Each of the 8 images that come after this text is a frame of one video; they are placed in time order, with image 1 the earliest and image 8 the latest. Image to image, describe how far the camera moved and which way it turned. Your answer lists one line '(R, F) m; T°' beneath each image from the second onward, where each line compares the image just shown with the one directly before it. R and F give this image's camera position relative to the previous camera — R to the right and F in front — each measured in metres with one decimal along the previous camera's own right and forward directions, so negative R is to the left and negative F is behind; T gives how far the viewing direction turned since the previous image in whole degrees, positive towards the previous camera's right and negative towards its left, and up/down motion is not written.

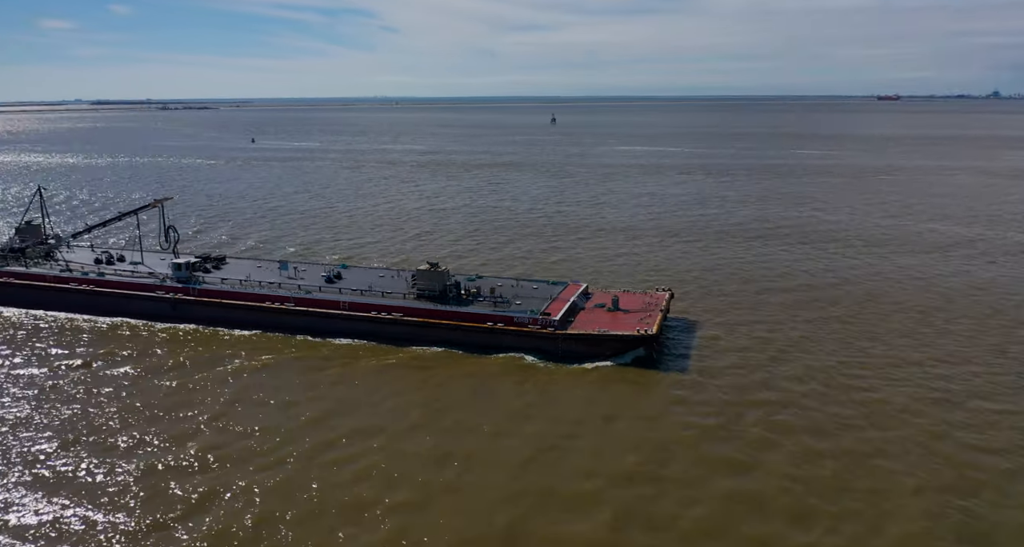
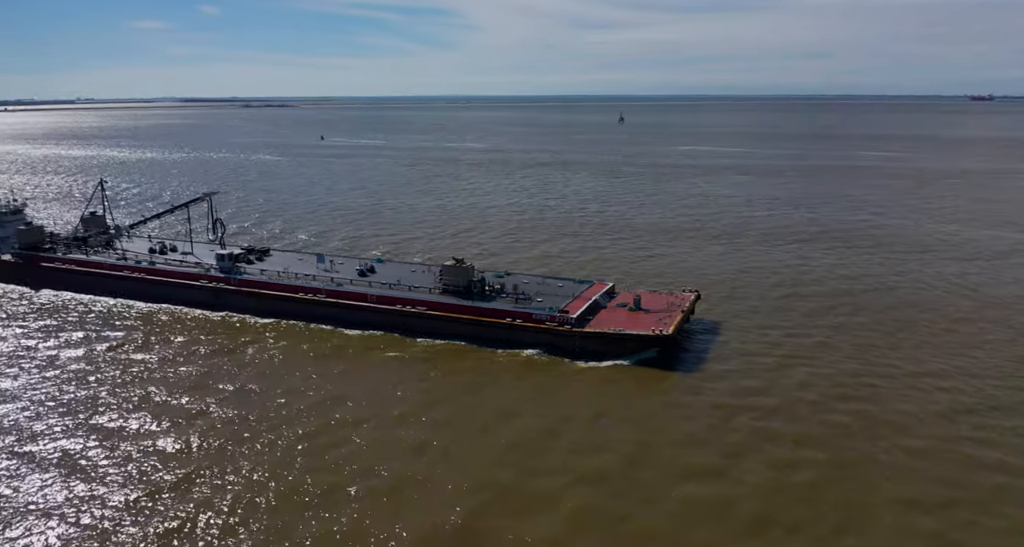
(+1.6, -0.1) m; -4°
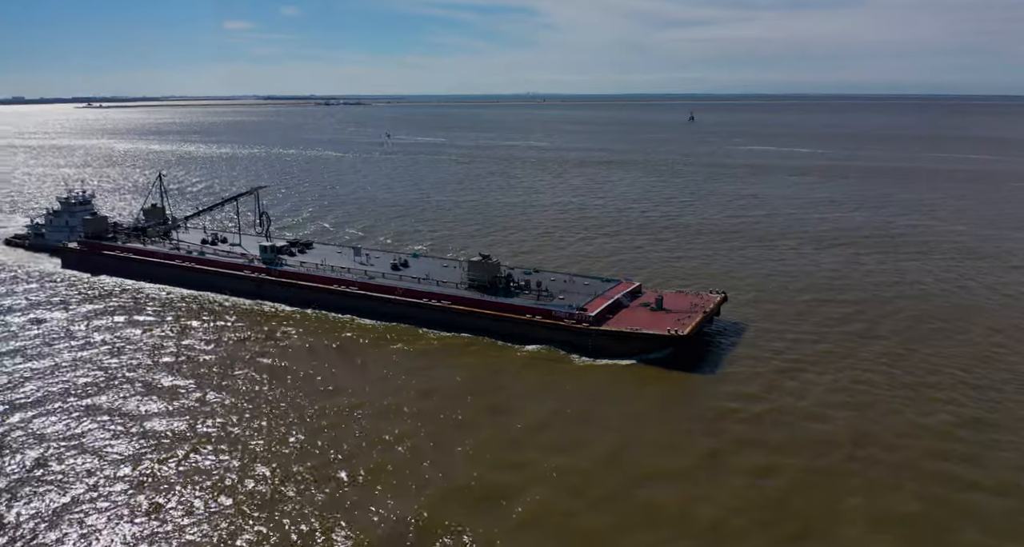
(+1.6, -0.3) m; -4°
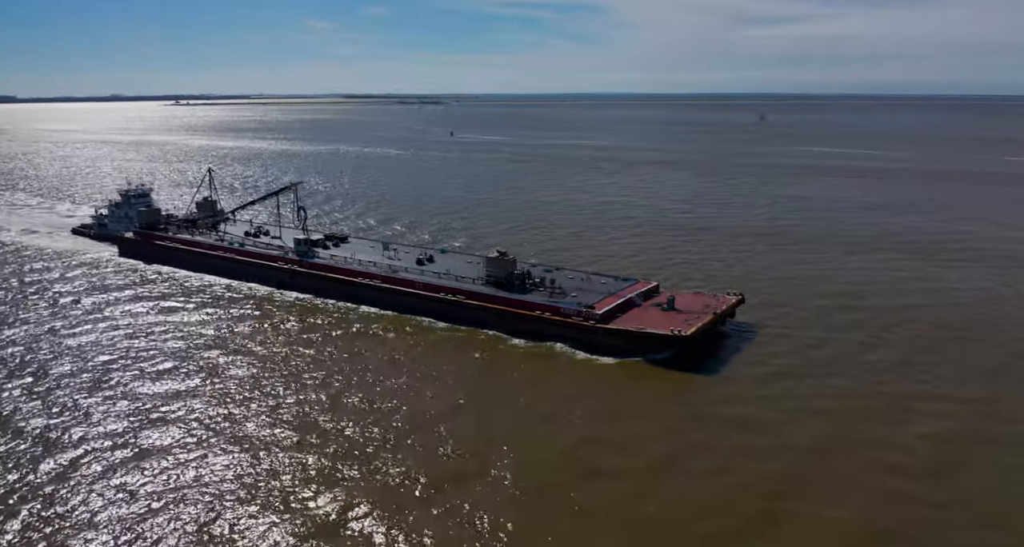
(+2.0, -0.4) m; -4°
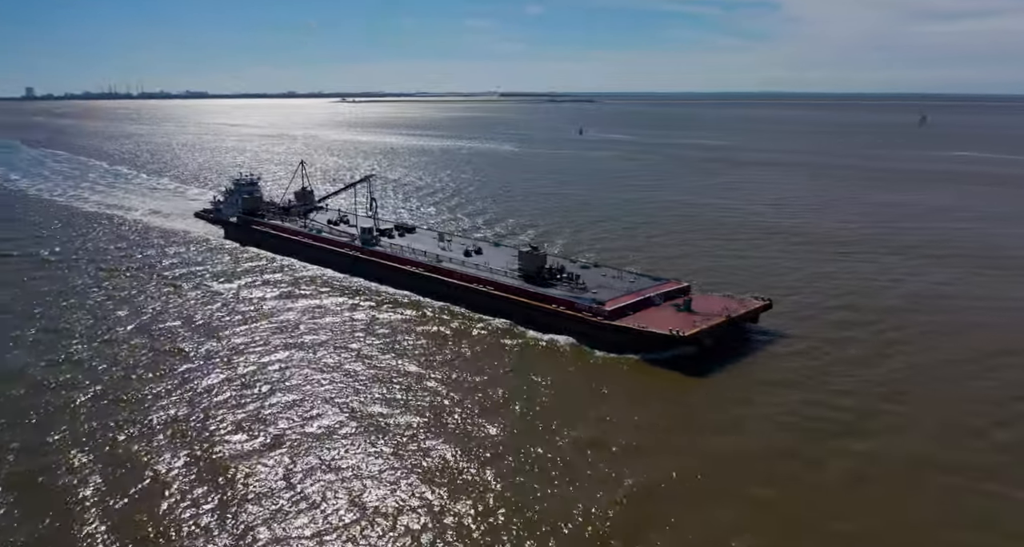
(+4.9, -0.7) m; -9°
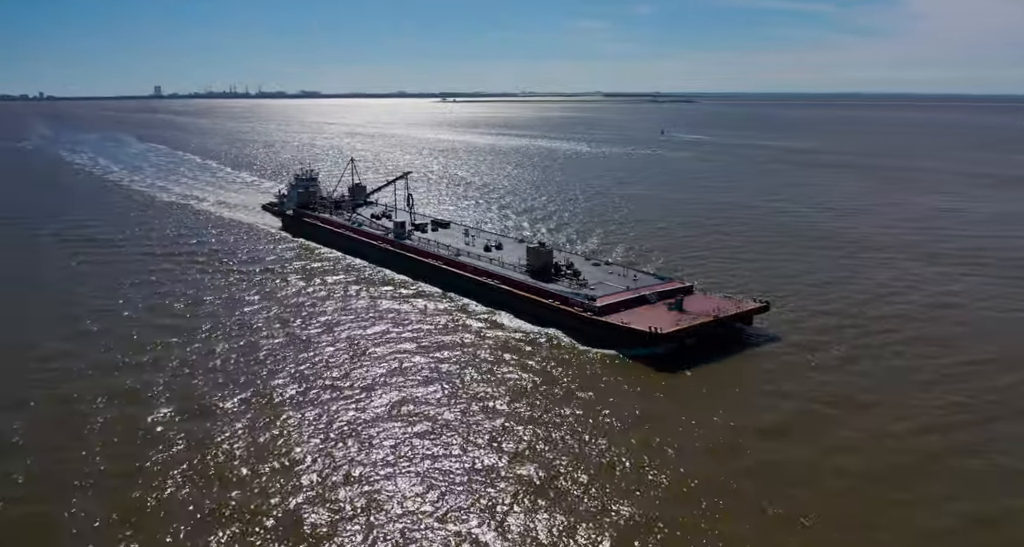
(+4.0, -1.0) m; -6°
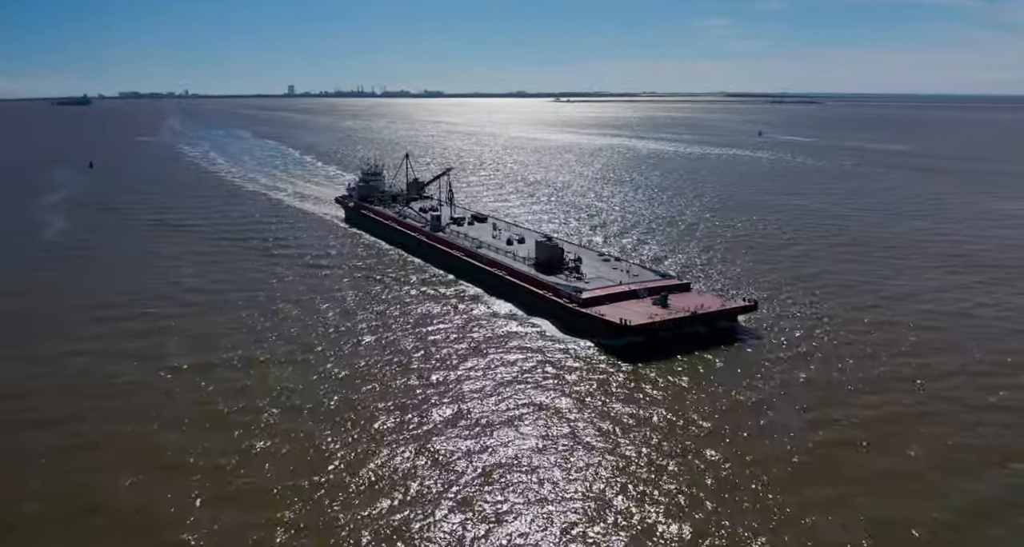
(+5.0, -1.6) m; -7°
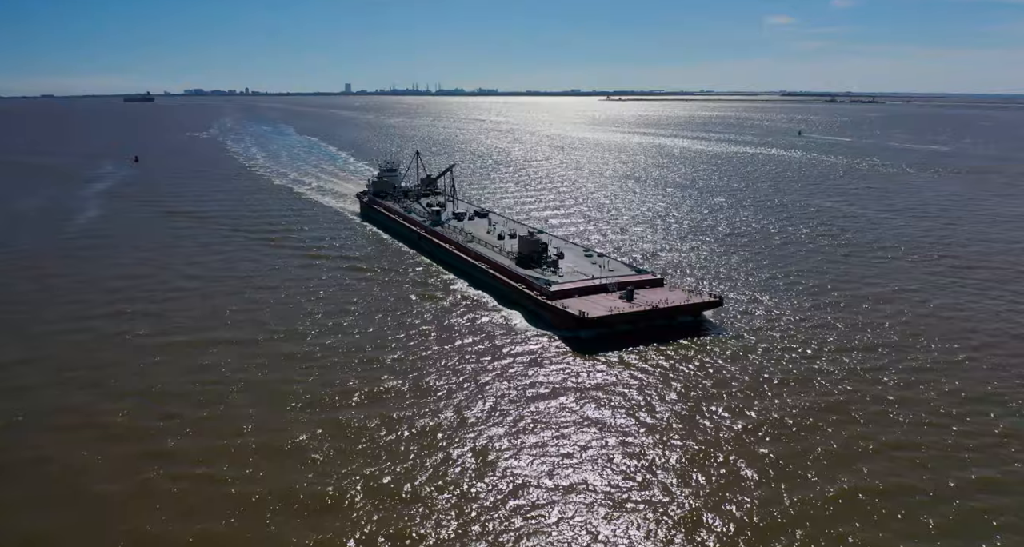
(+3.4, -1.2) m; -3°
